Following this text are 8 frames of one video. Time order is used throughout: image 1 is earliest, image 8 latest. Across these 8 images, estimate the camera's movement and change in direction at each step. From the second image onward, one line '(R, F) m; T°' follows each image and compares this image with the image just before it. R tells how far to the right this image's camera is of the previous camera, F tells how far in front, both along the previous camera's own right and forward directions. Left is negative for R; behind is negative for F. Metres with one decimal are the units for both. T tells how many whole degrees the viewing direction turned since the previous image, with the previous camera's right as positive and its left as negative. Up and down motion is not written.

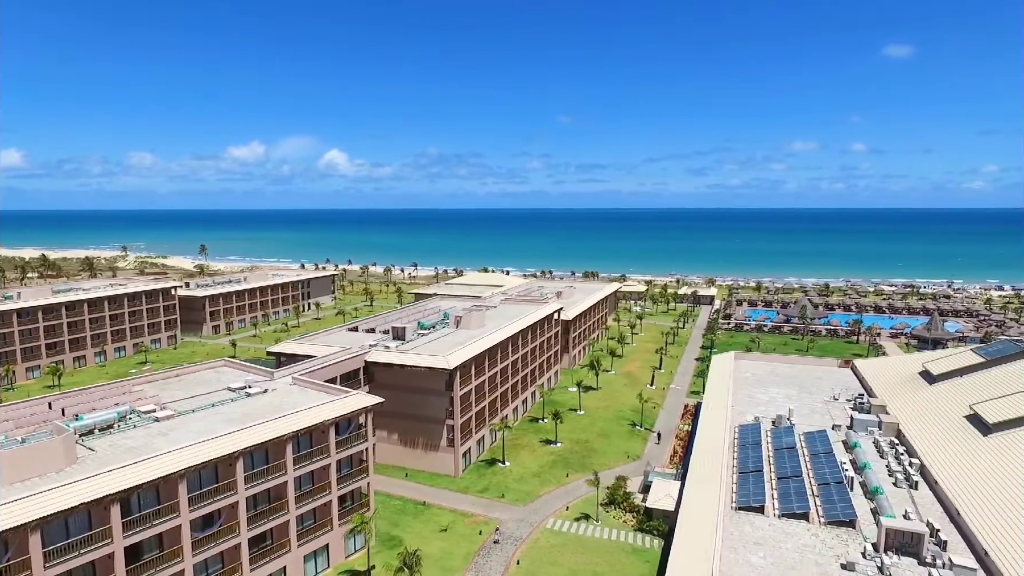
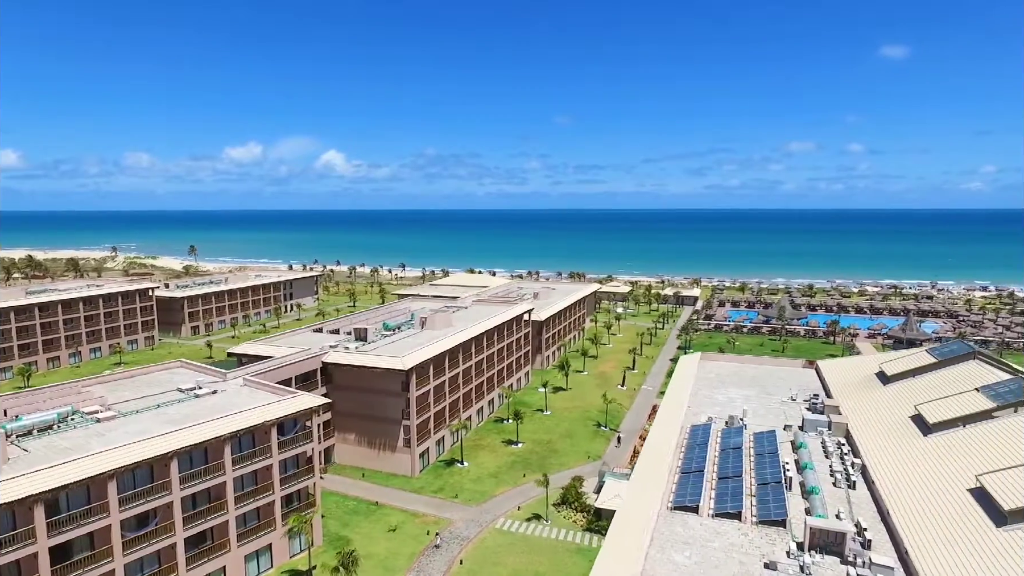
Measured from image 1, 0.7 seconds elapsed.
(+3.3, -0.3) m; 0°
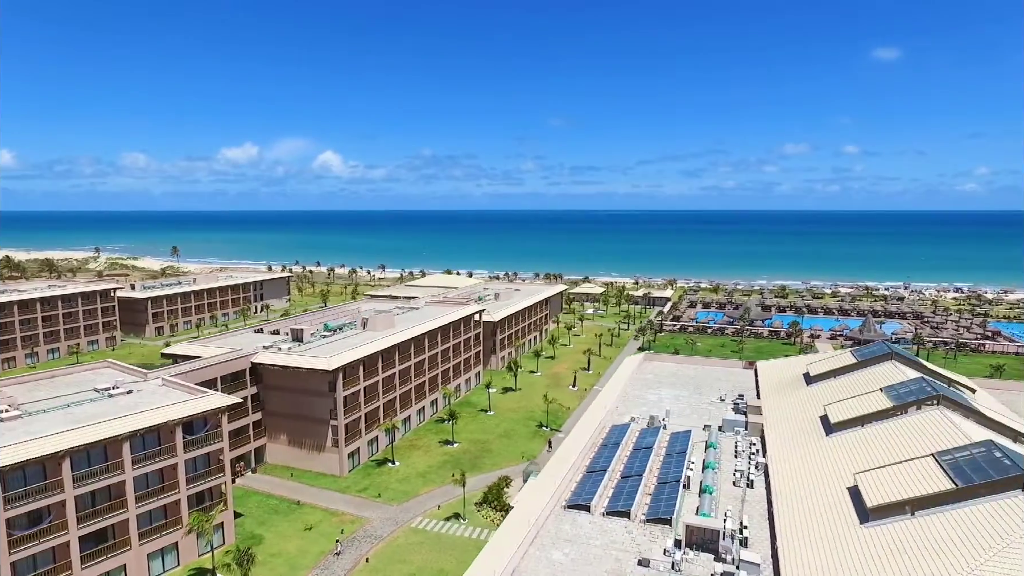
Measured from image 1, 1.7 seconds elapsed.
(+5.5, -0.5) m; 0°
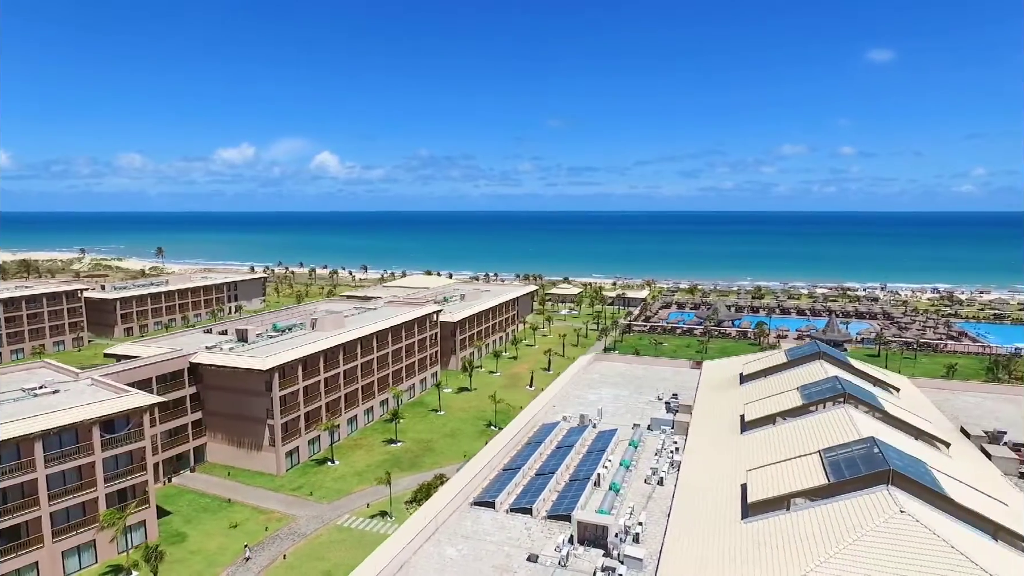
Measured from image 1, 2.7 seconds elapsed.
(+5.1, -0.5) m; 0°
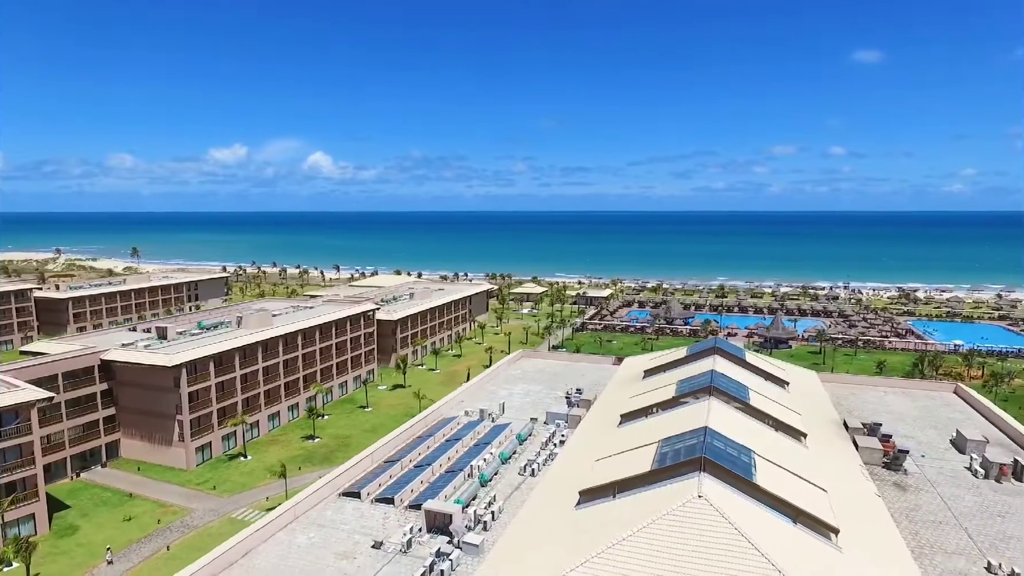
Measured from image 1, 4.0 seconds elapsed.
(+7.3, -1.0) m; 0°
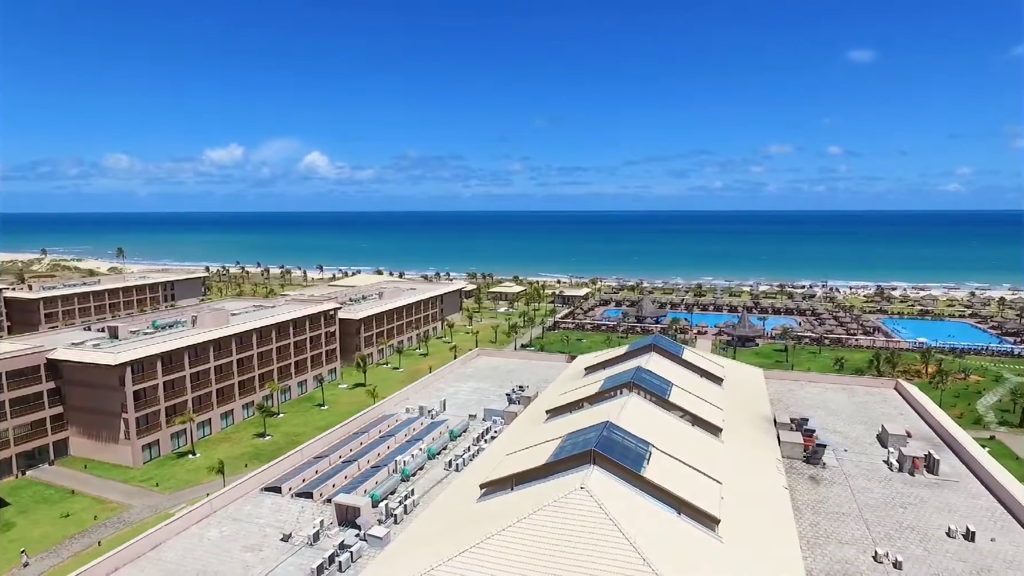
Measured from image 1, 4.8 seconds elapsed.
(+4.6, -0.7) m; 0°
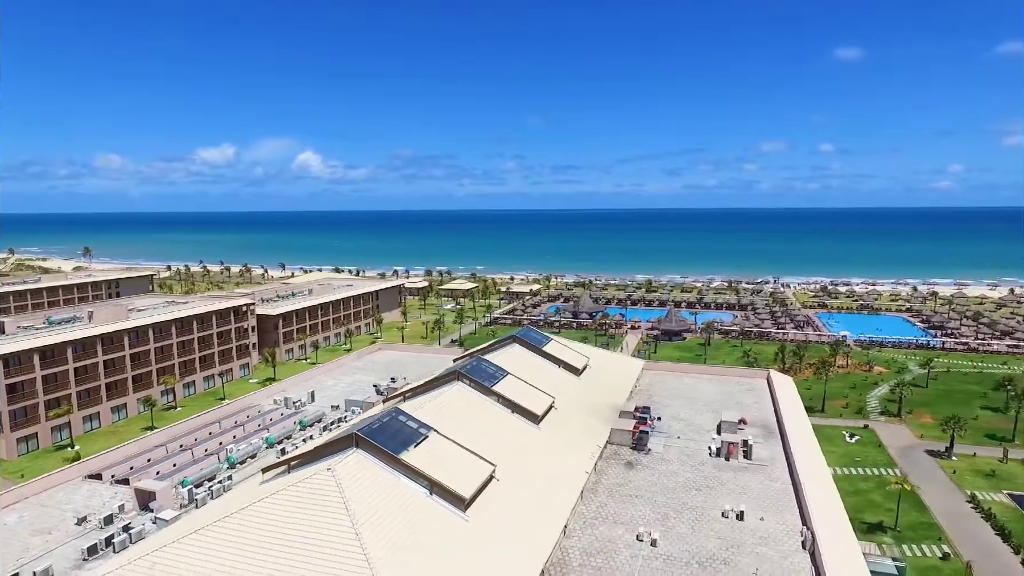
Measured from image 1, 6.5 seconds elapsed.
(+10.7, -1.0) m; 0°
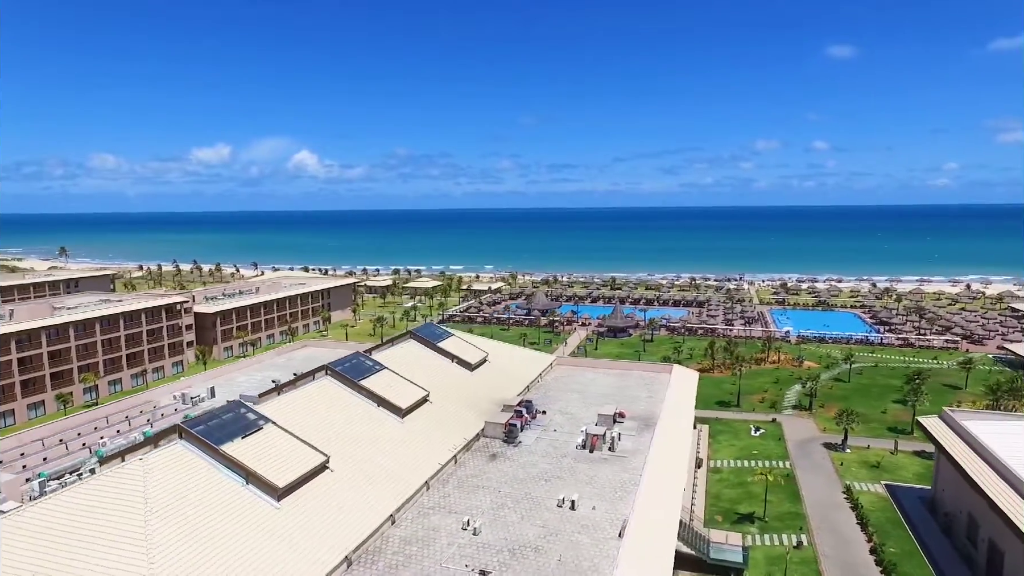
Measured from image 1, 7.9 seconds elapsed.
(+8.4, -0.5) m; 0°
